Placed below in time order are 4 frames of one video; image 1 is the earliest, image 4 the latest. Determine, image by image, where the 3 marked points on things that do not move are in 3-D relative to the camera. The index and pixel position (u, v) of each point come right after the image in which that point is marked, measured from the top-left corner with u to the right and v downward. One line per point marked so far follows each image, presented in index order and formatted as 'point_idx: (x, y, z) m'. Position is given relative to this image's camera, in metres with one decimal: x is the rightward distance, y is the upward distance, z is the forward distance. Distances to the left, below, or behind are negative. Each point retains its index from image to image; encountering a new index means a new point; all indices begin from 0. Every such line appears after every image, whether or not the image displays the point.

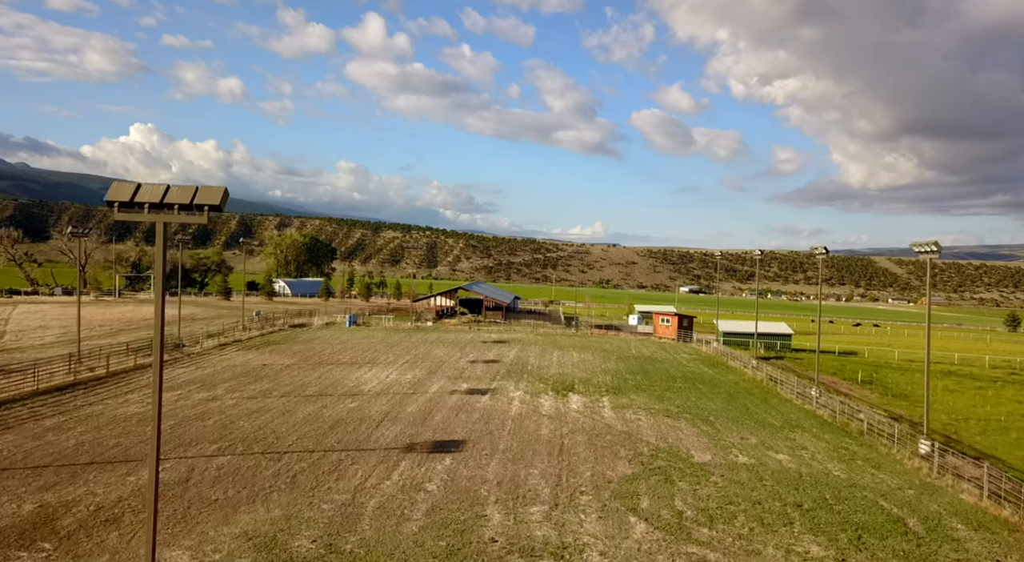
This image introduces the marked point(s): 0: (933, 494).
0: (+12.2, -6.2, +19.8) m
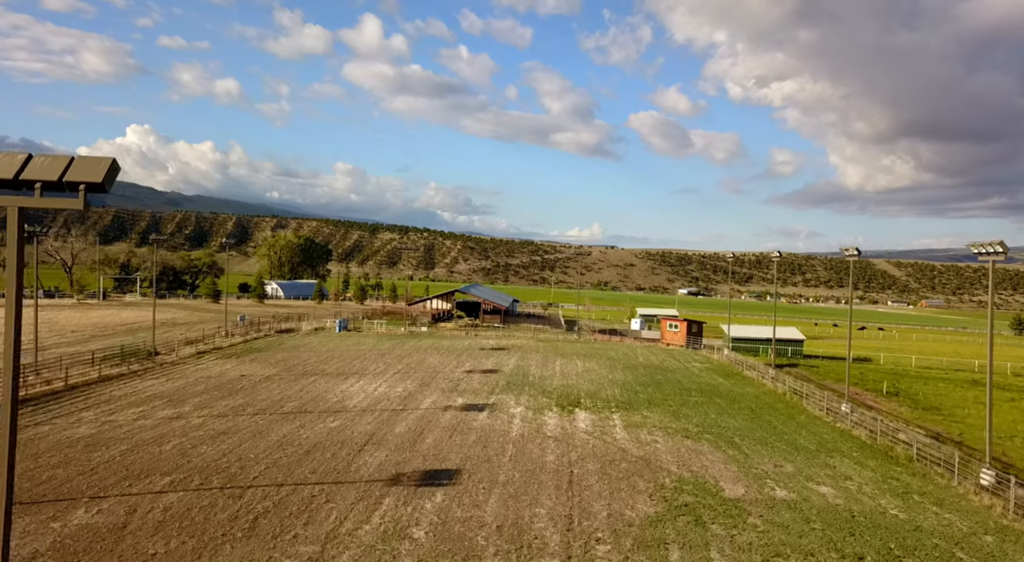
0: (+12.3, -6.4, +16.7) m
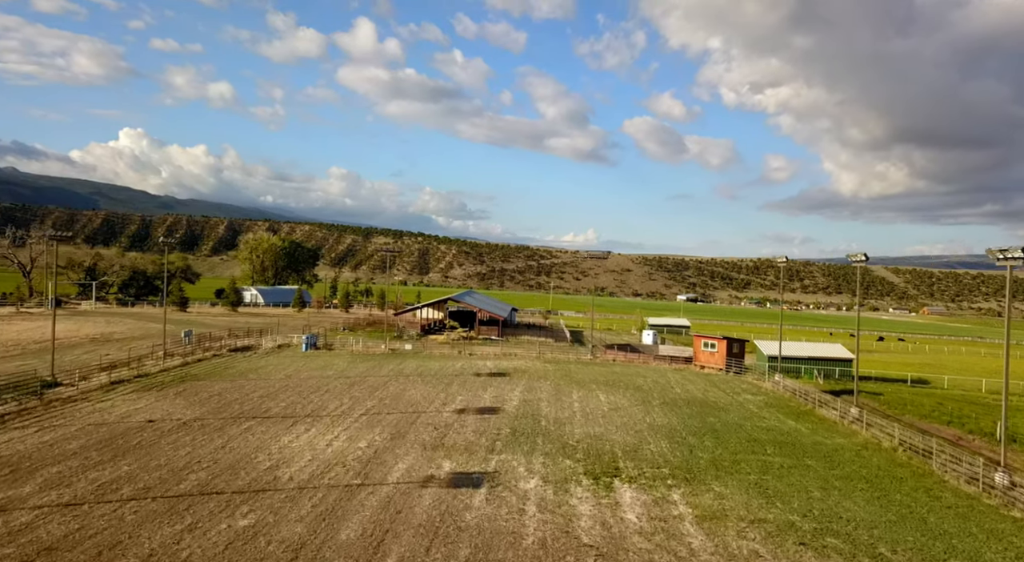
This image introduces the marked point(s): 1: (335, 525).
0: (+12.7, -6.7, +7.0) m
1: (-4.4, -6.1, +17.2) m
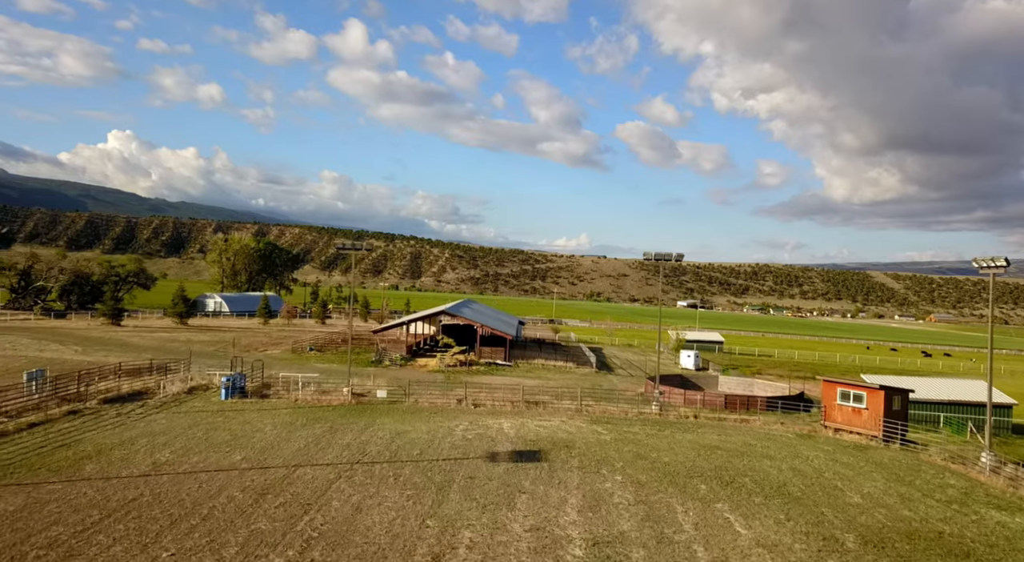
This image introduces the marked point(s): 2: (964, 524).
0: (+14.5, -7.1, -9.9) m
1: (-2.8, -6.5, +0.1) m
2: (+12.6, -6.7, +19.2) m
